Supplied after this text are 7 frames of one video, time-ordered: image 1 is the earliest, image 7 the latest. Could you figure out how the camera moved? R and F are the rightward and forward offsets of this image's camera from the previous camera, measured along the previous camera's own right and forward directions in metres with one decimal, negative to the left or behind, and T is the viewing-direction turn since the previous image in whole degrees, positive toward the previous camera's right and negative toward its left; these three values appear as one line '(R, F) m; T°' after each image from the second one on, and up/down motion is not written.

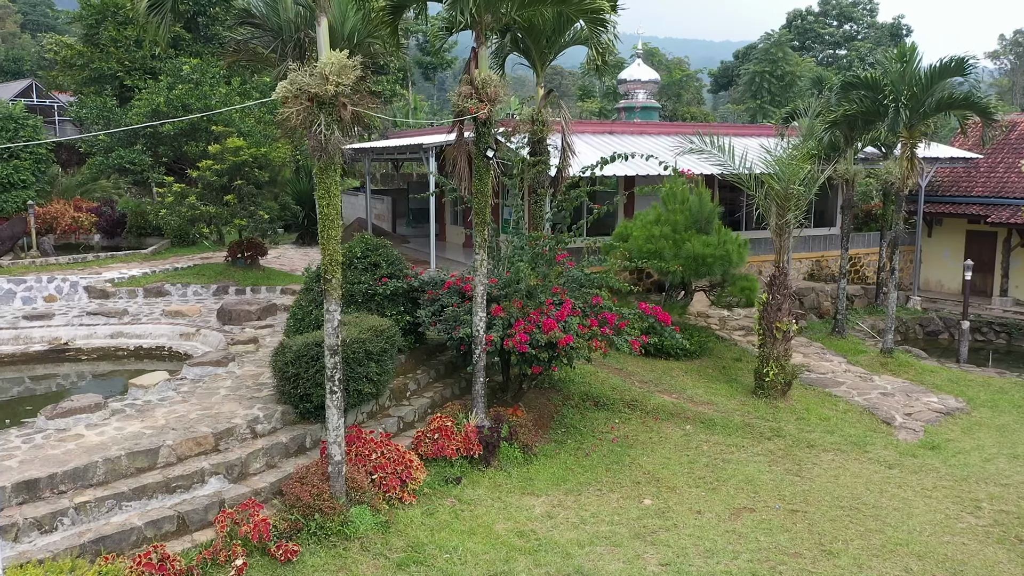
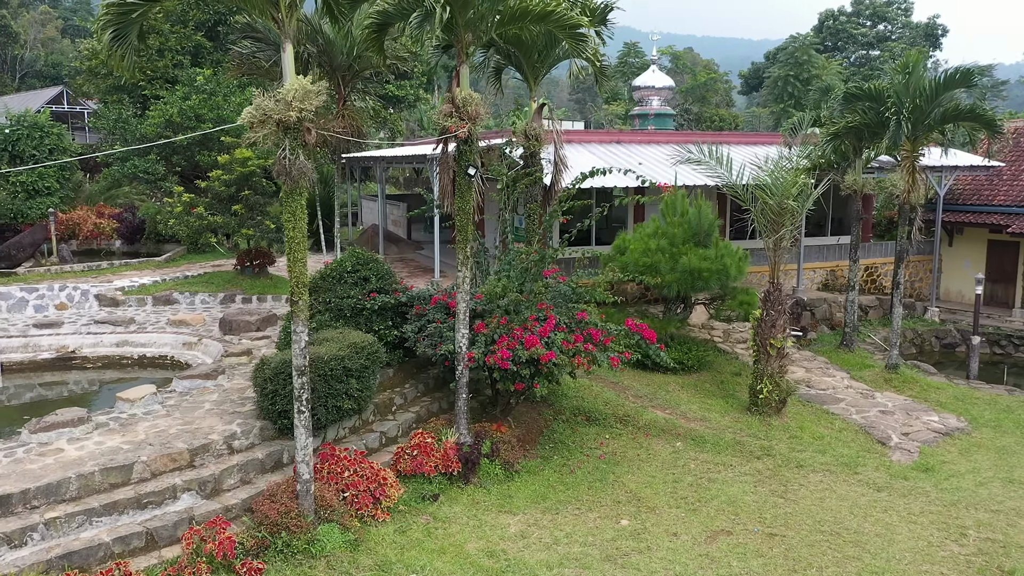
(+0.5, 0.0) m; -2°
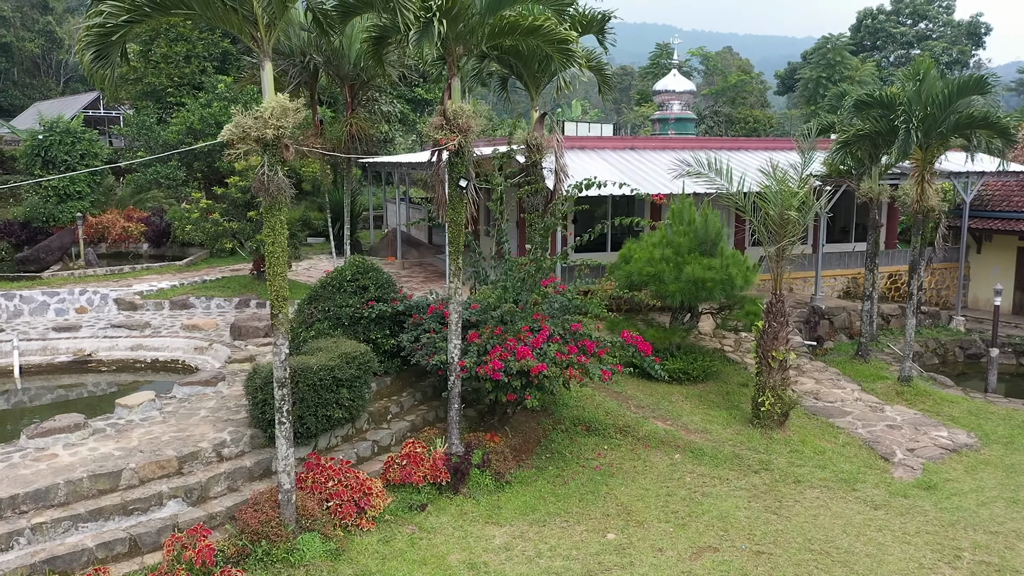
(+0.4, 0.0) m; -2°
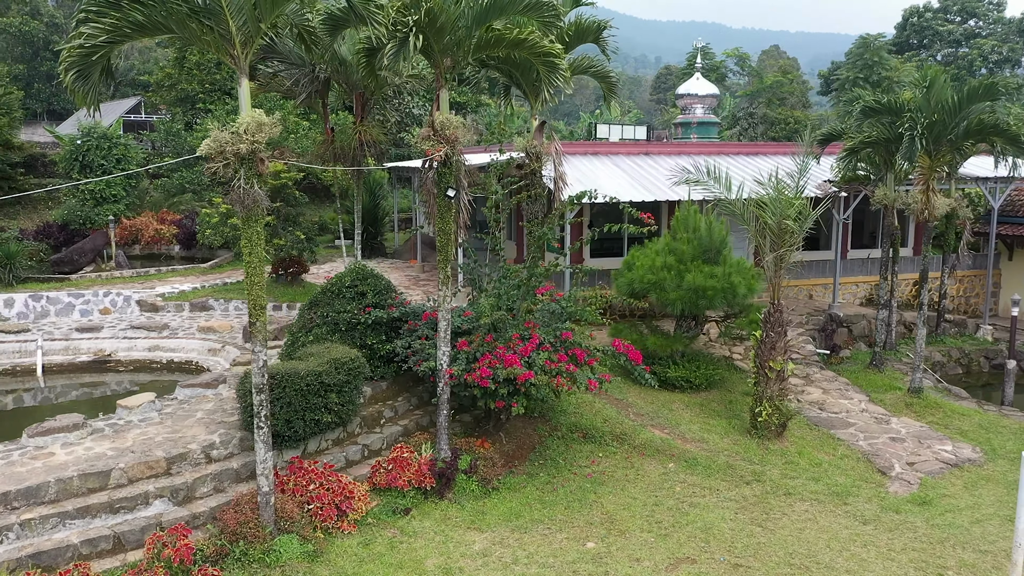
(+0.5, -0.1) m; -3°
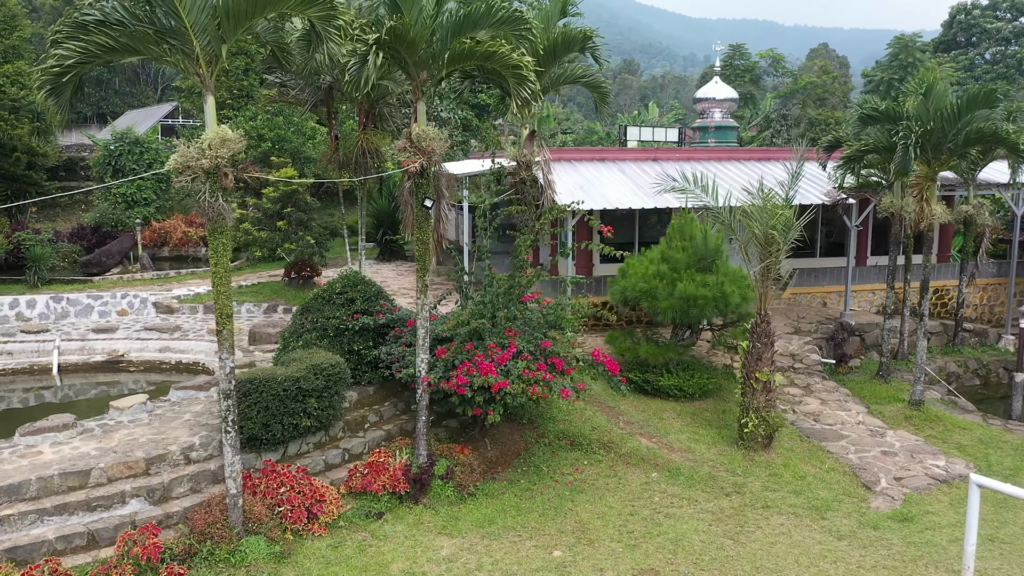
(+0.6, -0.1) m; -3°
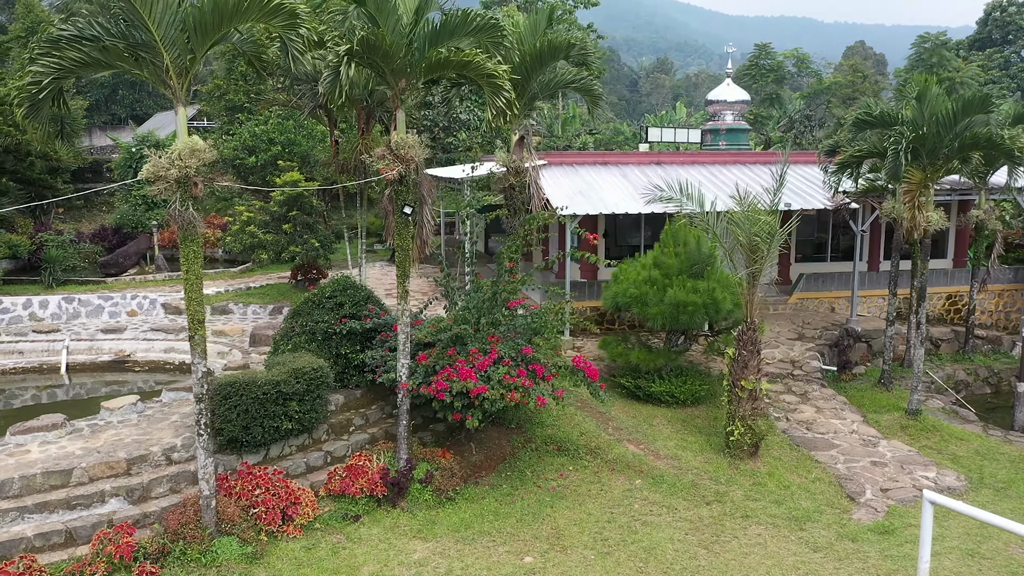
(+0.5, 0.0) m; -2°
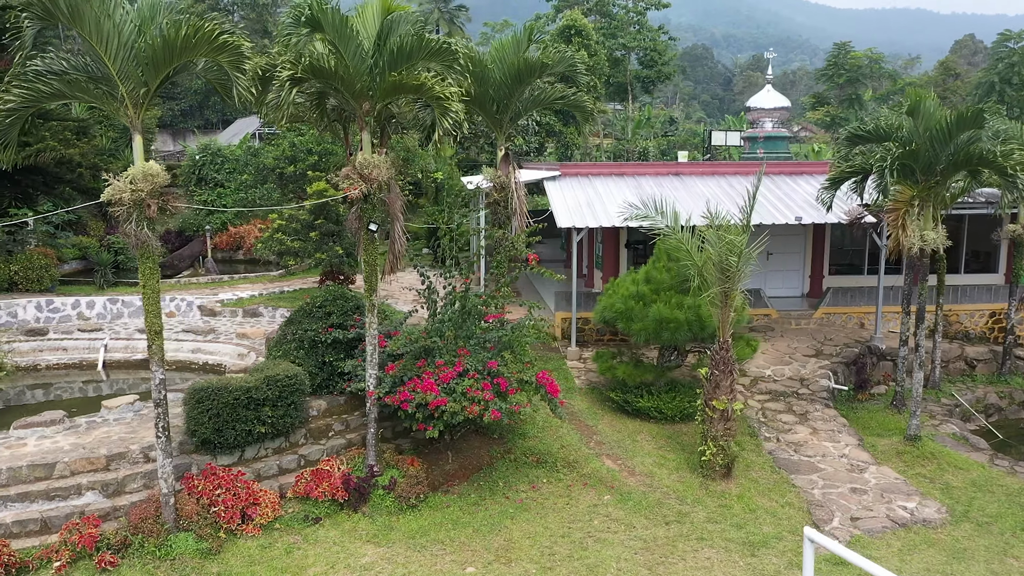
(+1.3, -0.1) m; -6°
